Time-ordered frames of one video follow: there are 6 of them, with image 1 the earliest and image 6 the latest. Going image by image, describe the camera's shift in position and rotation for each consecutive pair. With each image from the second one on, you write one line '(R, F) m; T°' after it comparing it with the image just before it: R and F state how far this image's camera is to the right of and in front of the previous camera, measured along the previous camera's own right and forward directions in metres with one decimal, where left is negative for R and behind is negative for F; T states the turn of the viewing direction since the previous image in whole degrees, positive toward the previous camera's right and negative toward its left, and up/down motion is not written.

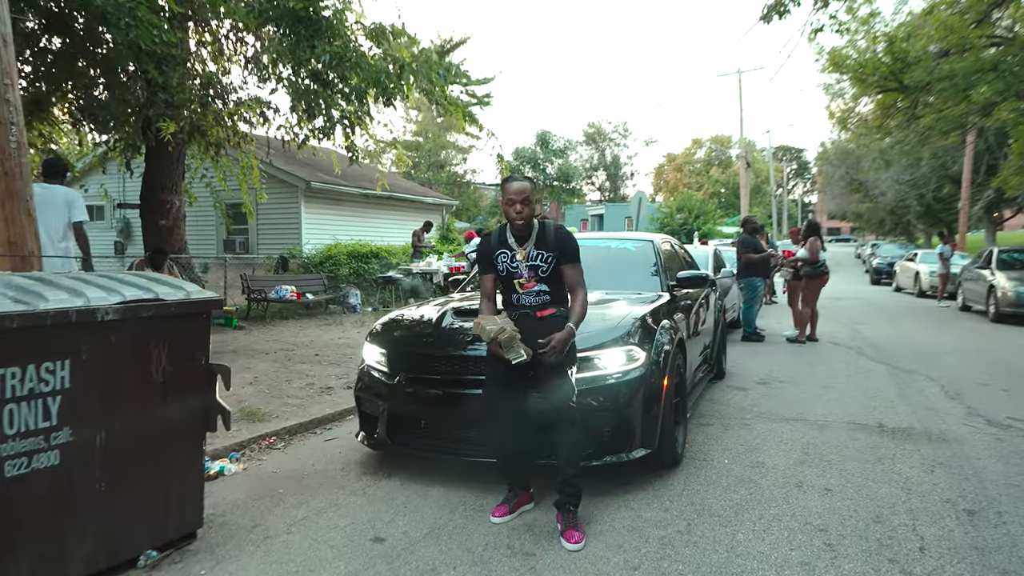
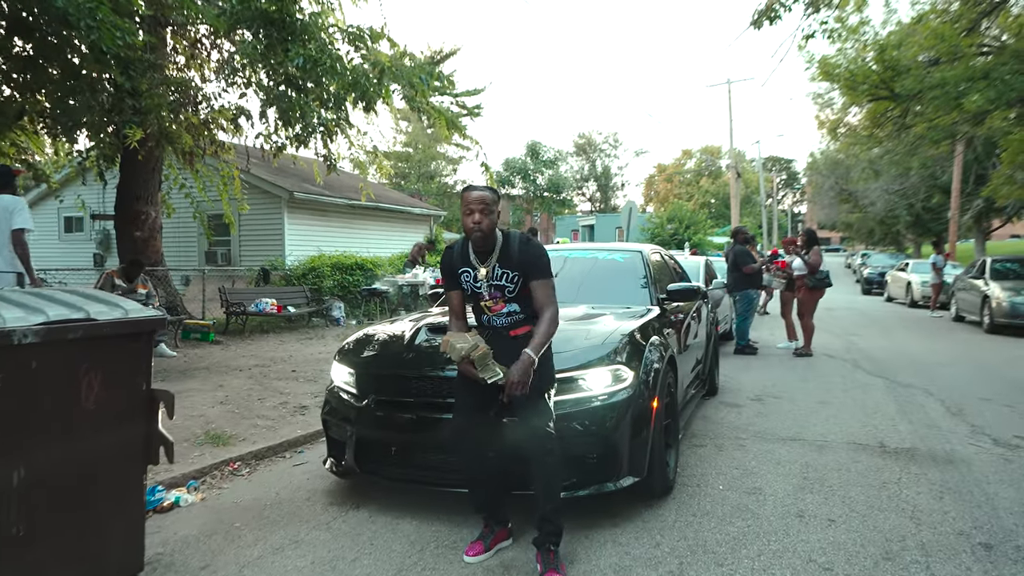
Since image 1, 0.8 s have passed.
(+0.1, +0.3) m; +1°
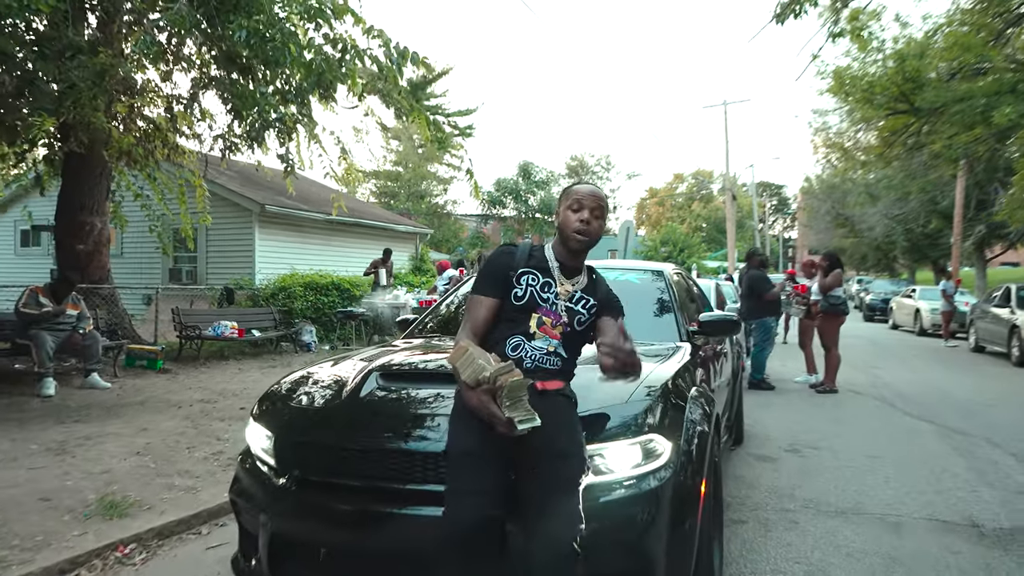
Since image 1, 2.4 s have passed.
(0.0, +1.3) m; +1°
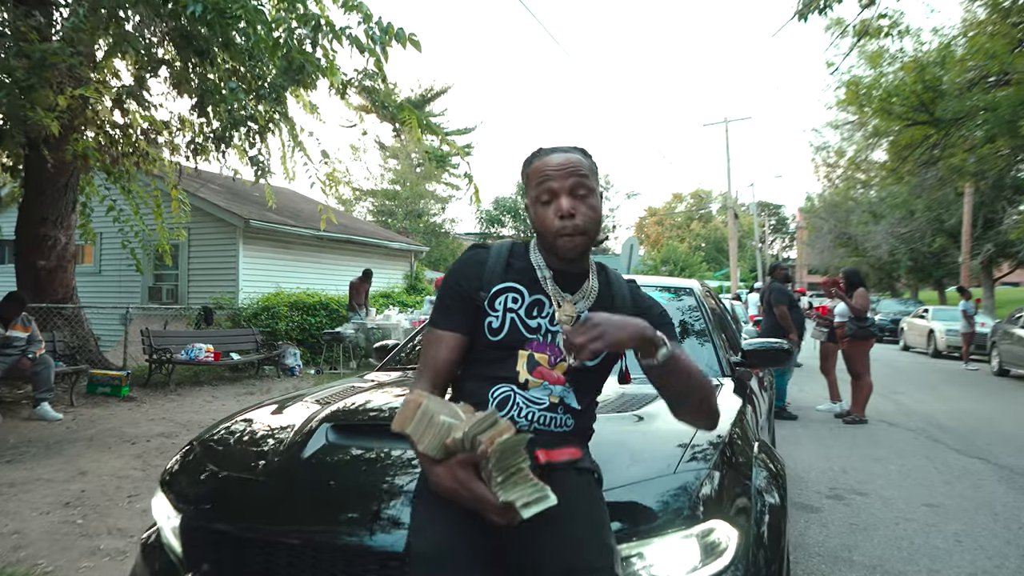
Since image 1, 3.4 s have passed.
(0.0, +0.8) m; 0°
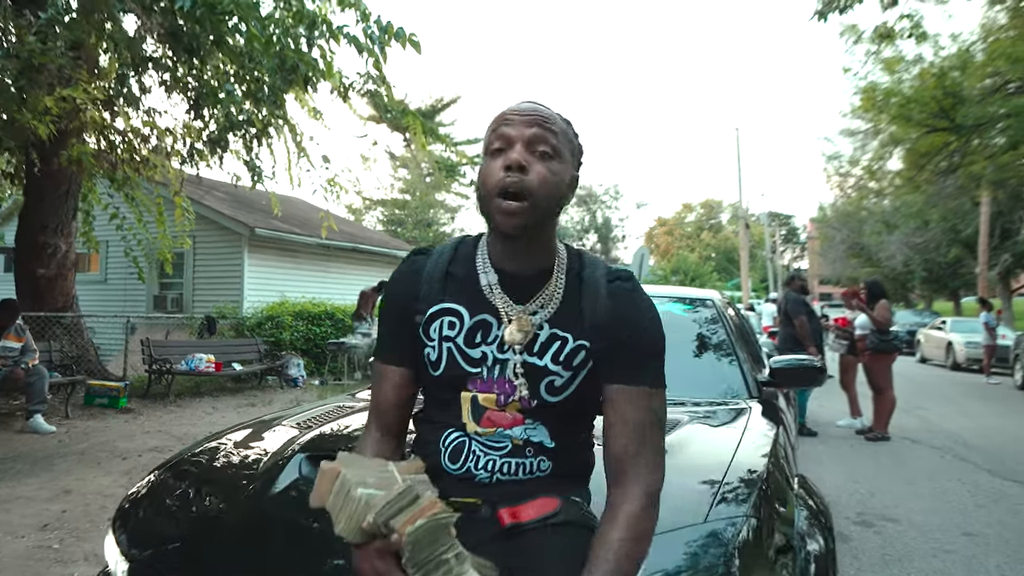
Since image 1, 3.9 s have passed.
(0.0, +0.3) m; -1°
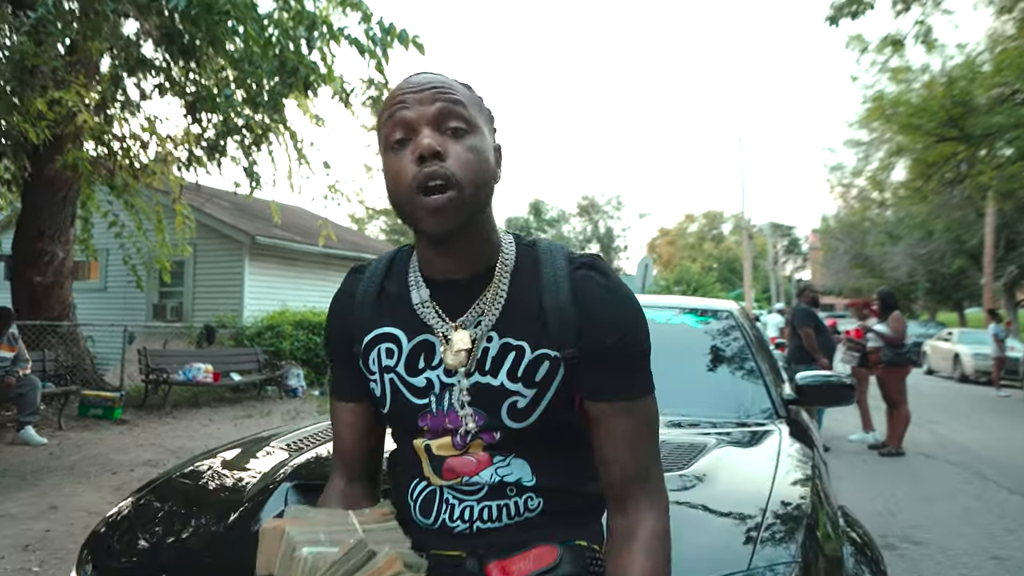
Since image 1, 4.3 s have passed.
(0.0, +0.2) m; 0°
